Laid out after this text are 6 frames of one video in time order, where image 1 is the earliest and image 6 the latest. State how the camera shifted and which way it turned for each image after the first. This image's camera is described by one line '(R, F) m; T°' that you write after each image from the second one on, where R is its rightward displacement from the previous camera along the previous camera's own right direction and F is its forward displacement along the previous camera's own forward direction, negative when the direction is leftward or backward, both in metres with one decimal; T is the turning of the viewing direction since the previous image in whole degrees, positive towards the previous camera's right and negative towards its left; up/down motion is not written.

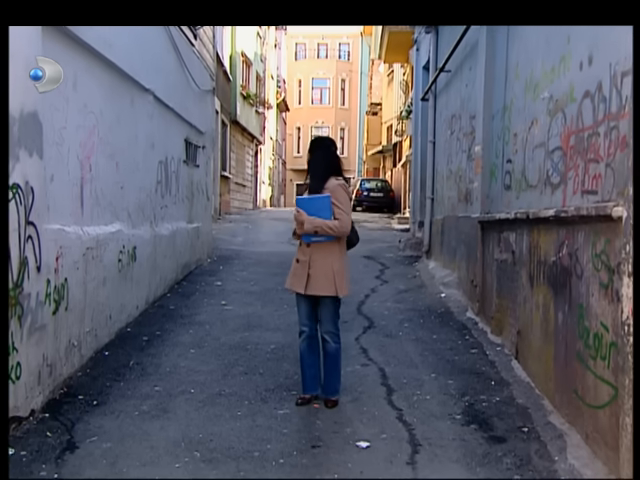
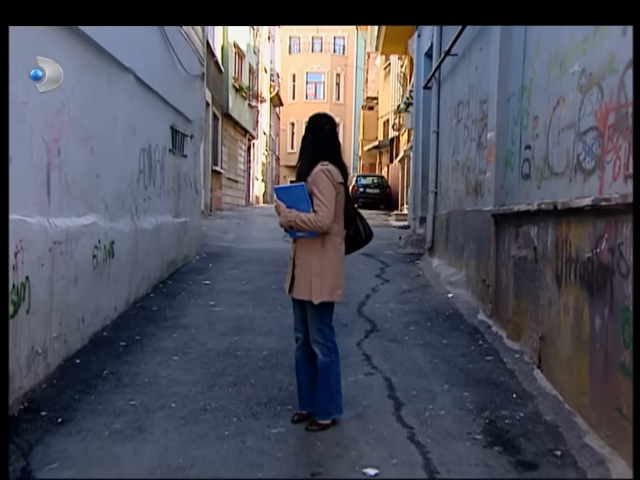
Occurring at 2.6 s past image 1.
(0.0, +0.7) m; 0°
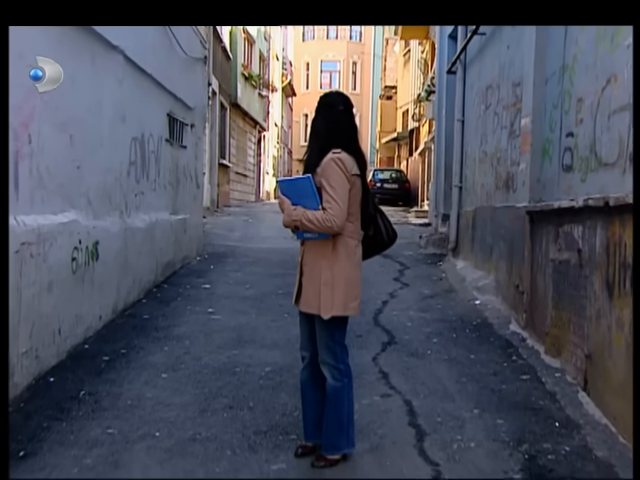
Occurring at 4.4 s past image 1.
(0.0, +0.7) m; -1°
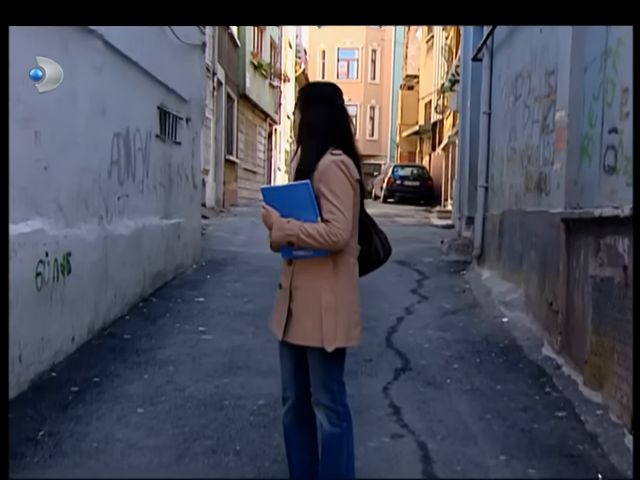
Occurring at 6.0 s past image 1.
(+0.1, +0.7) m; -2°
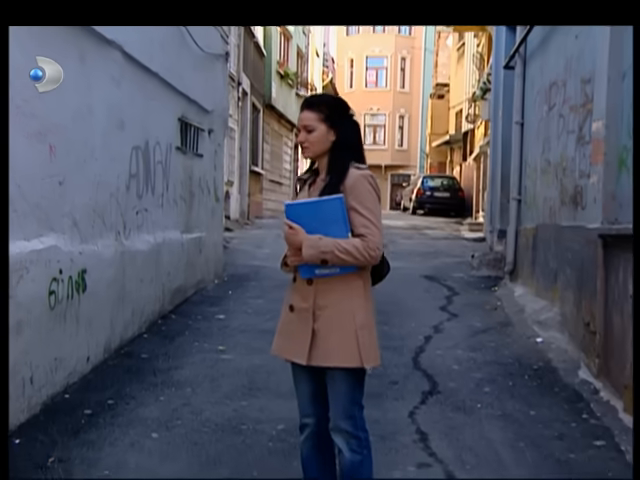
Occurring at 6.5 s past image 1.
(0.0, +0.2) m; -2°
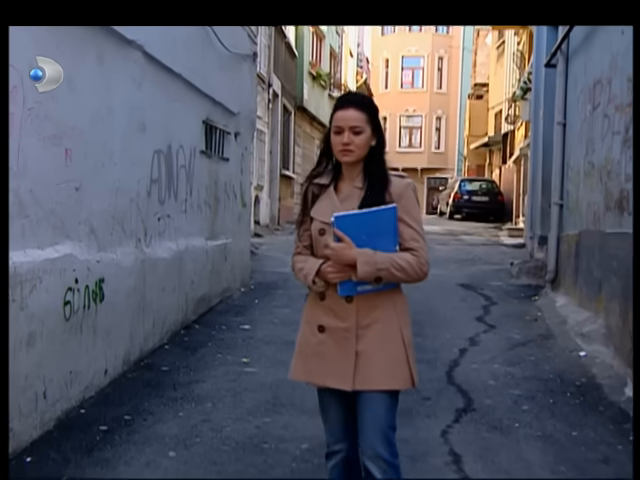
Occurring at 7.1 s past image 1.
(+0.1, +0.2) m; -3°
